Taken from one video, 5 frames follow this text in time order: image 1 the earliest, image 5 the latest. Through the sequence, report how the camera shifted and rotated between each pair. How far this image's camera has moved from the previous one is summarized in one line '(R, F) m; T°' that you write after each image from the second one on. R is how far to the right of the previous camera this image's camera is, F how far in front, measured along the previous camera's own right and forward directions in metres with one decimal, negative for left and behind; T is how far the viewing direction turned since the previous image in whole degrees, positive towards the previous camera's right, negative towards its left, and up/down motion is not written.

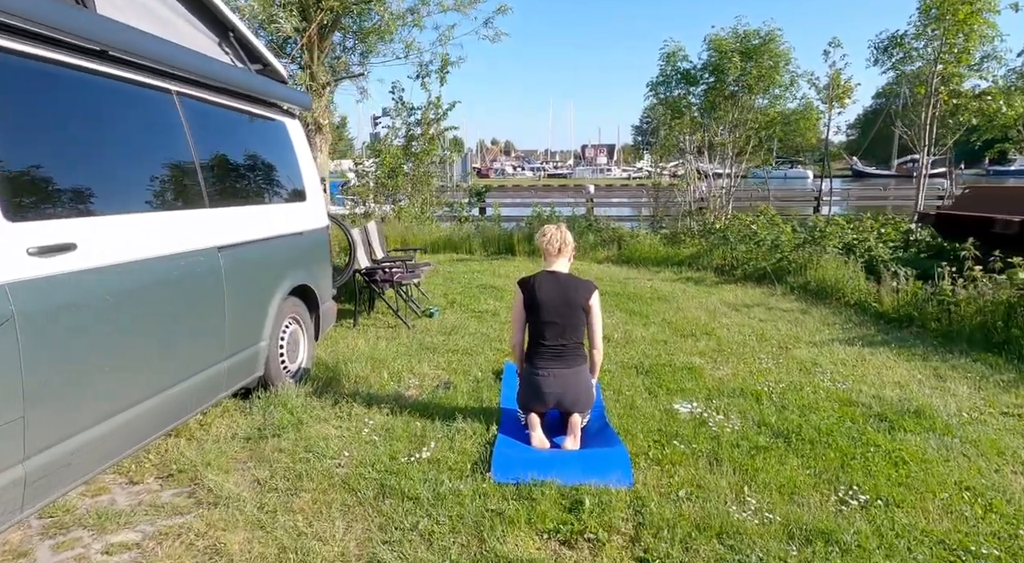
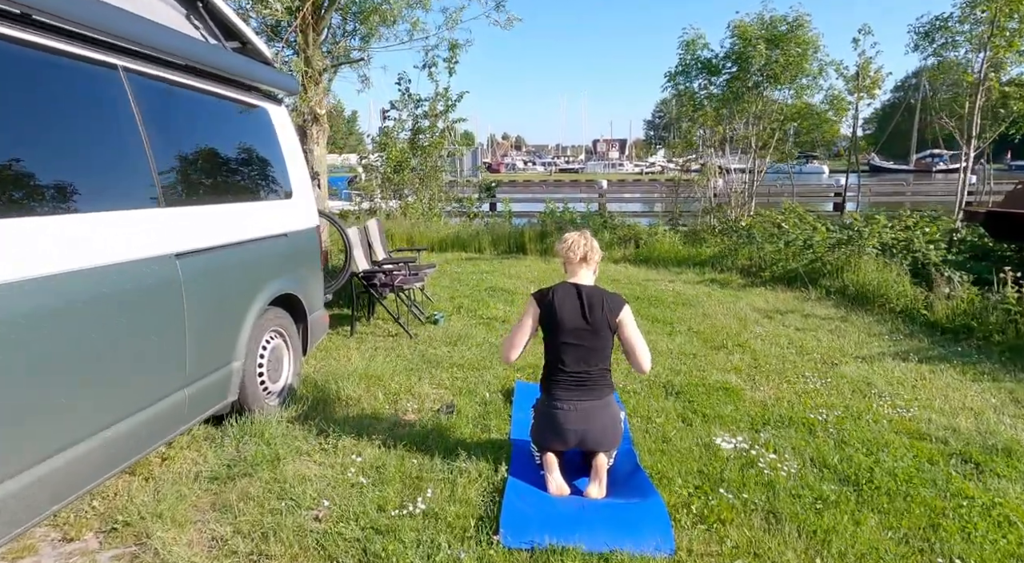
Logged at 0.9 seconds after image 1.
(0.0, +0.6) m; -1°
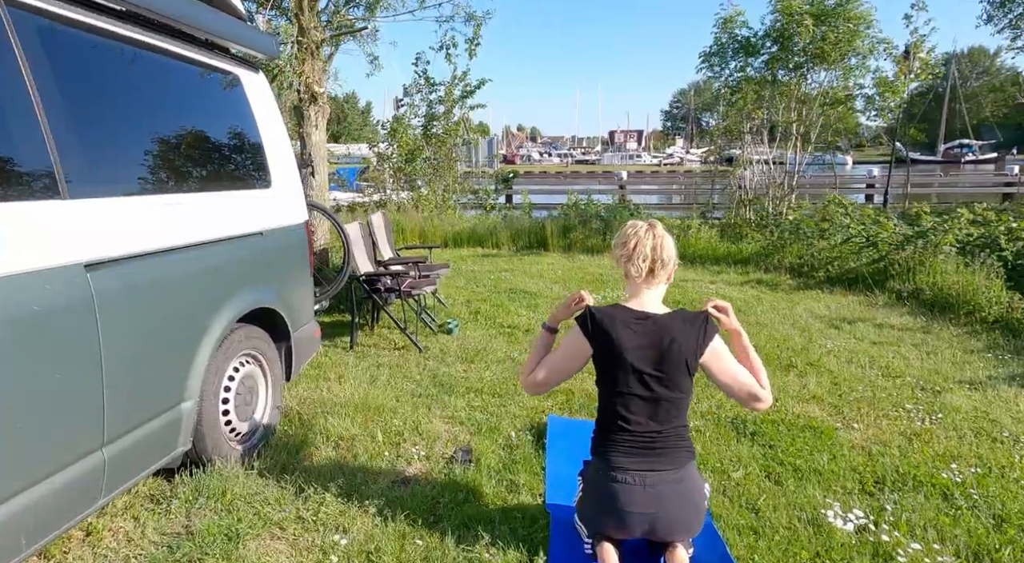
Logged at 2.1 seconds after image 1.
(-0.1, +0.8) m; -1°
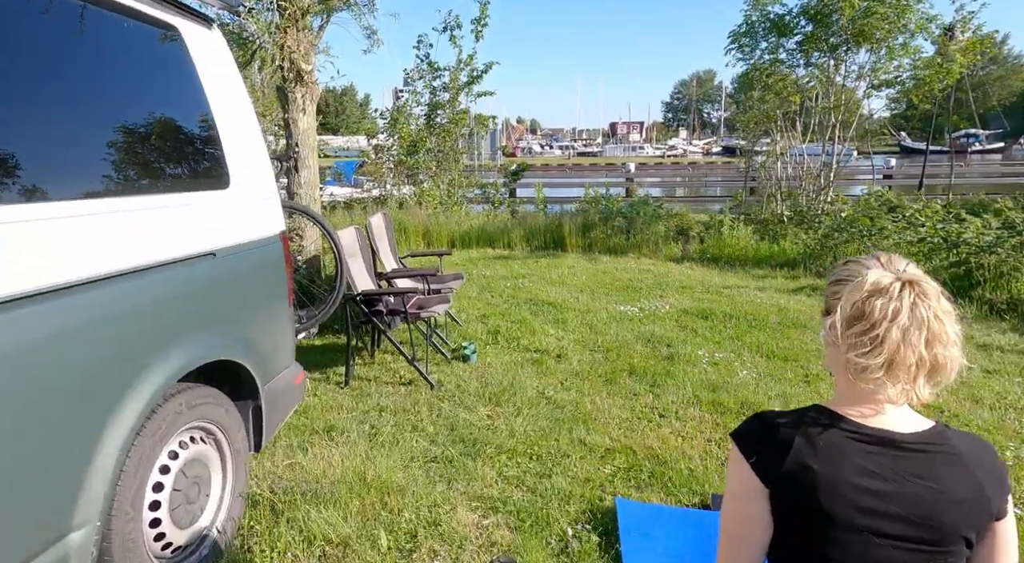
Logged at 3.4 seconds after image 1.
(-0.2, +1.0) m; 0°
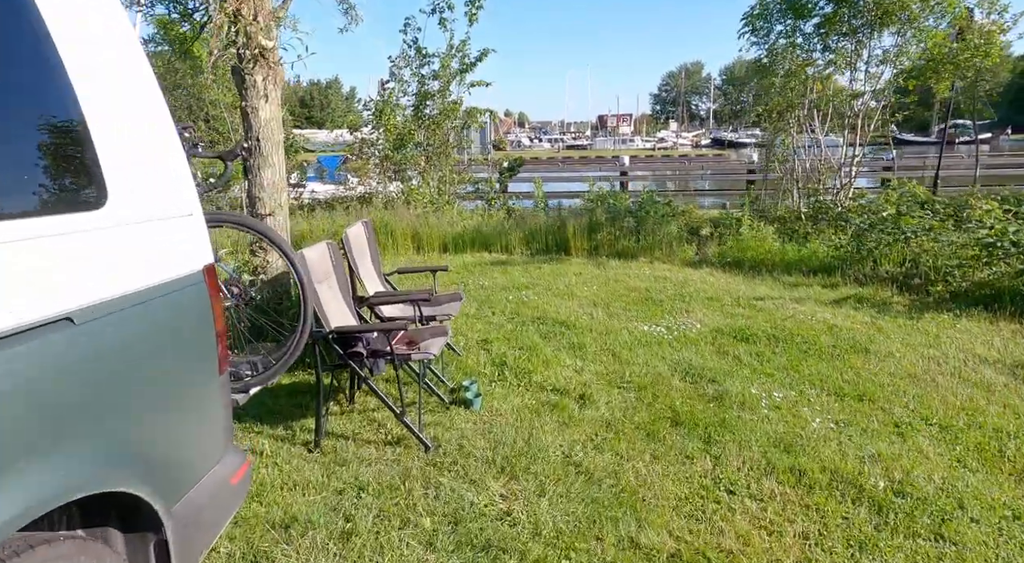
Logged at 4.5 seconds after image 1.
(-0.1, +0.9) m; +1°
